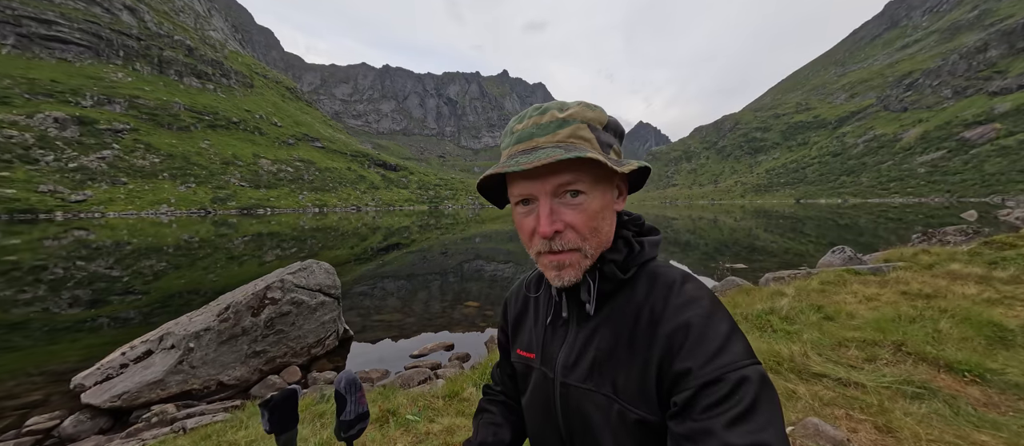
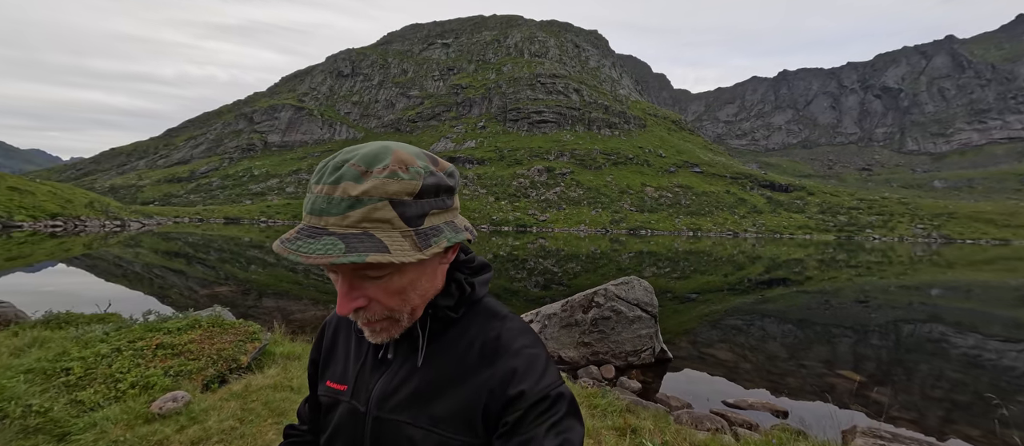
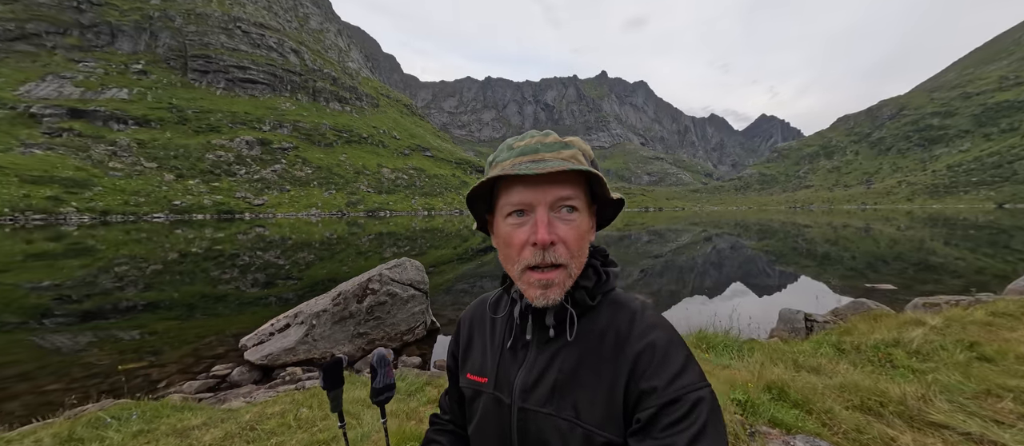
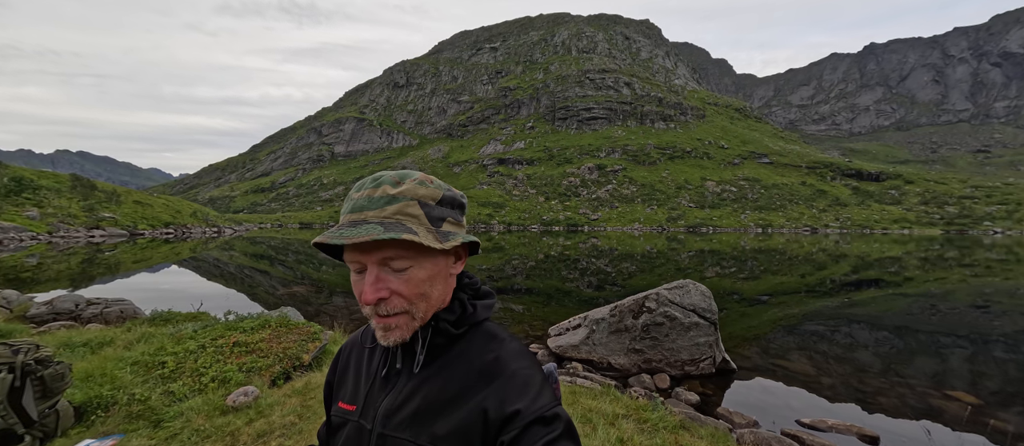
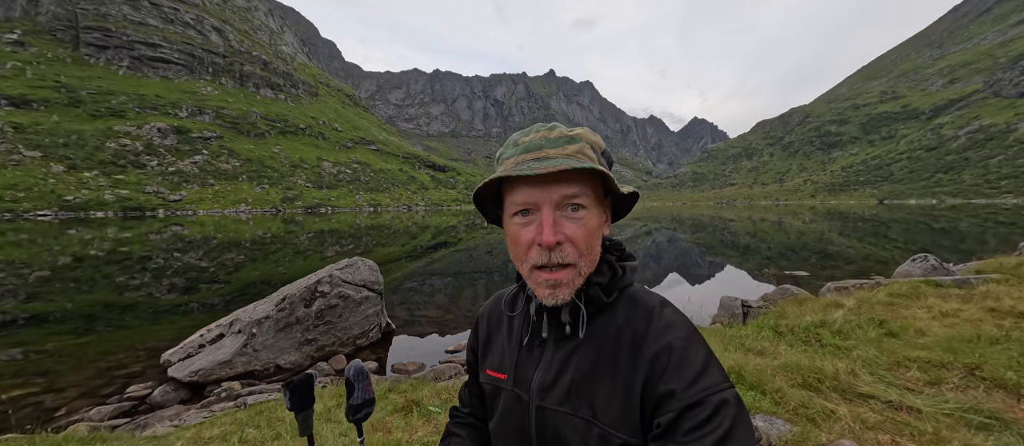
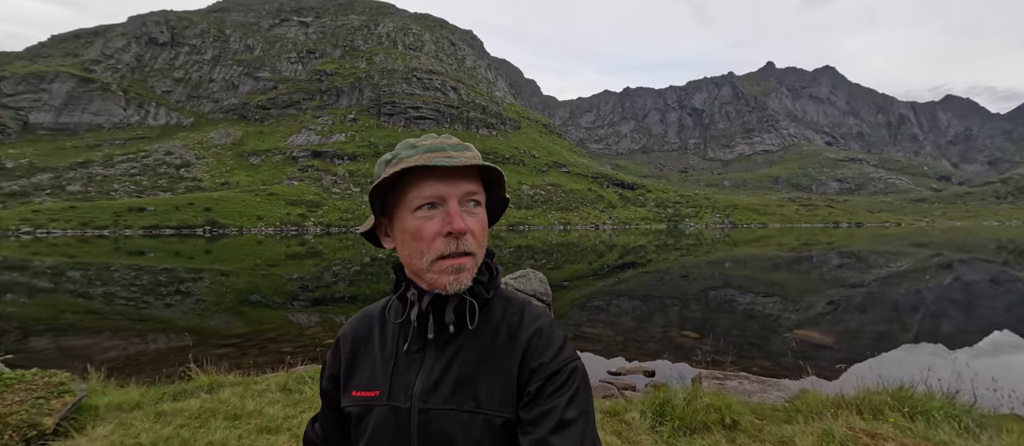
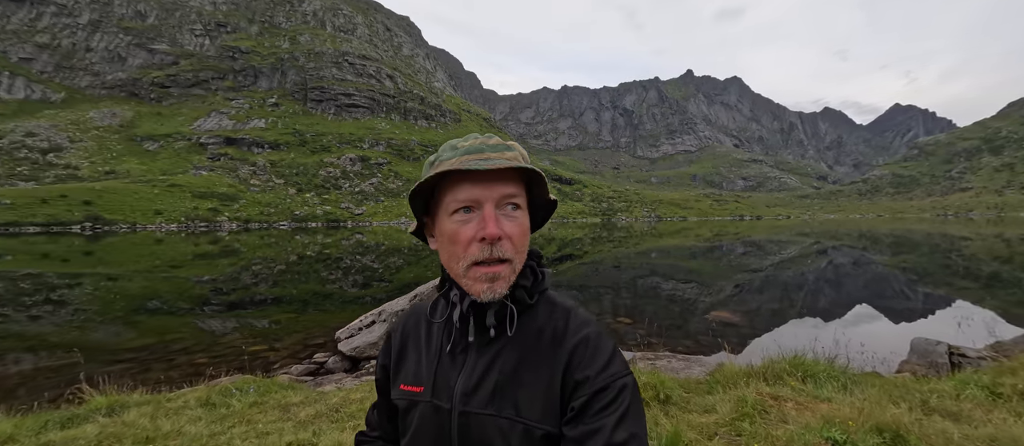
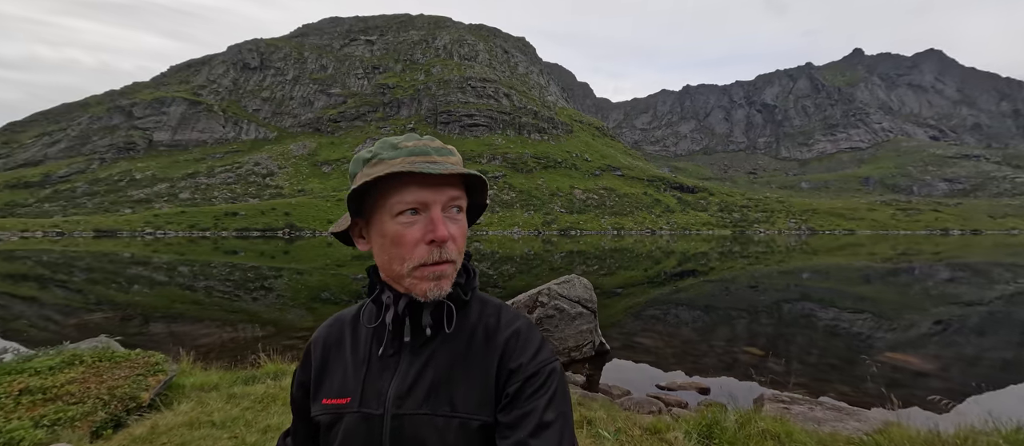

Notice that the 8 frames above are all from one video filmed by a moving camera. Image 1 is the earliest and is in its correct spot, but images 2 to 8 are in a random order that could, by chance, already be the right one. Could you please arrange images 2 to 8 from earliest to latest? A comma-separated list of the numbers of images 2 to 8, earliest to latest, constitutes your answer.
5, 3, 7, 6, 8, 2, 4
